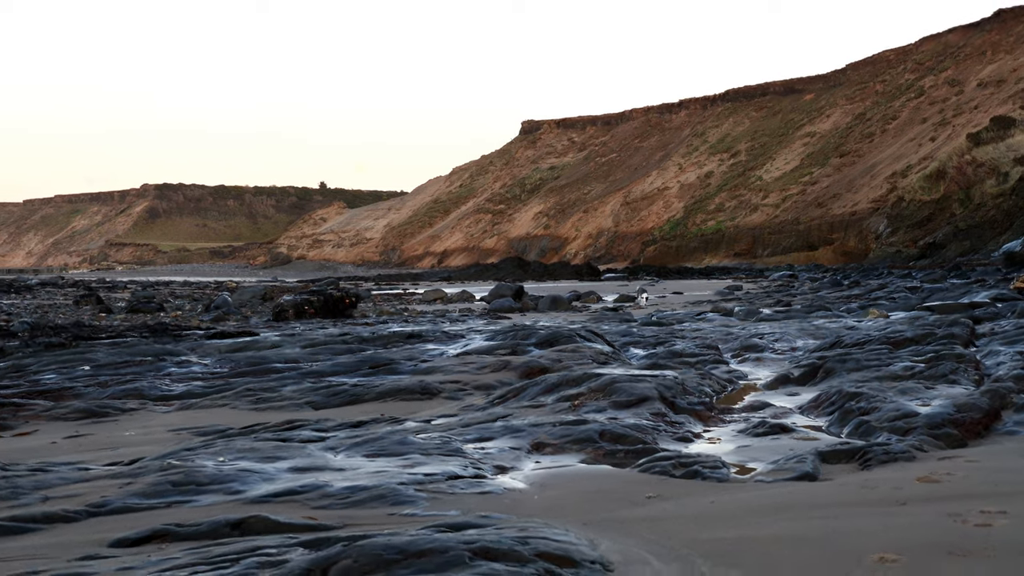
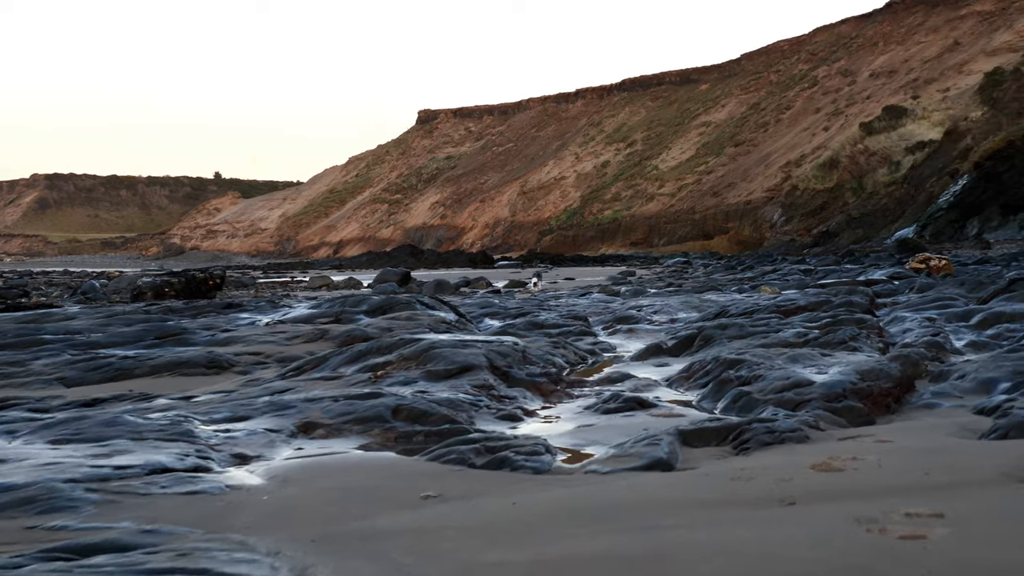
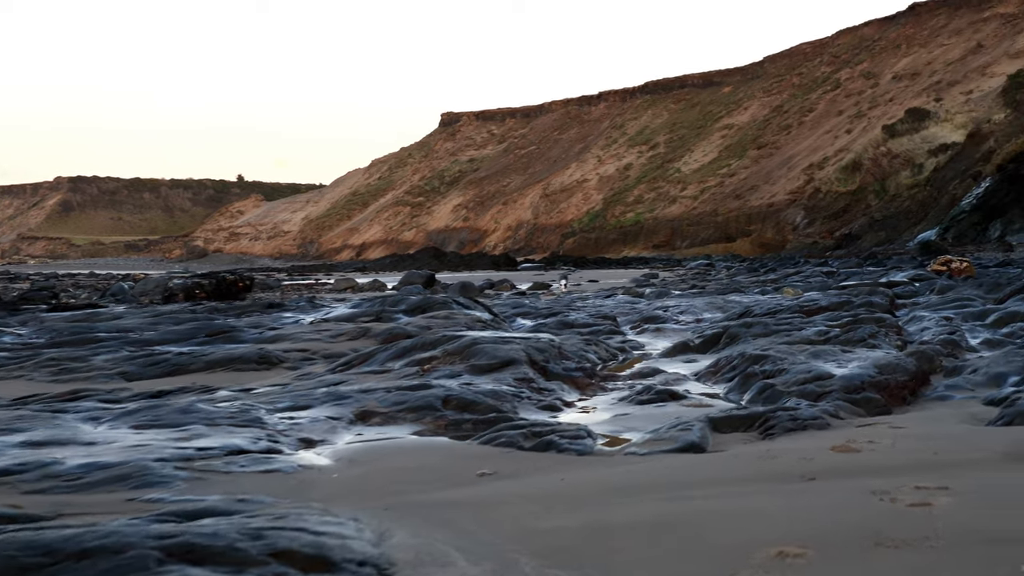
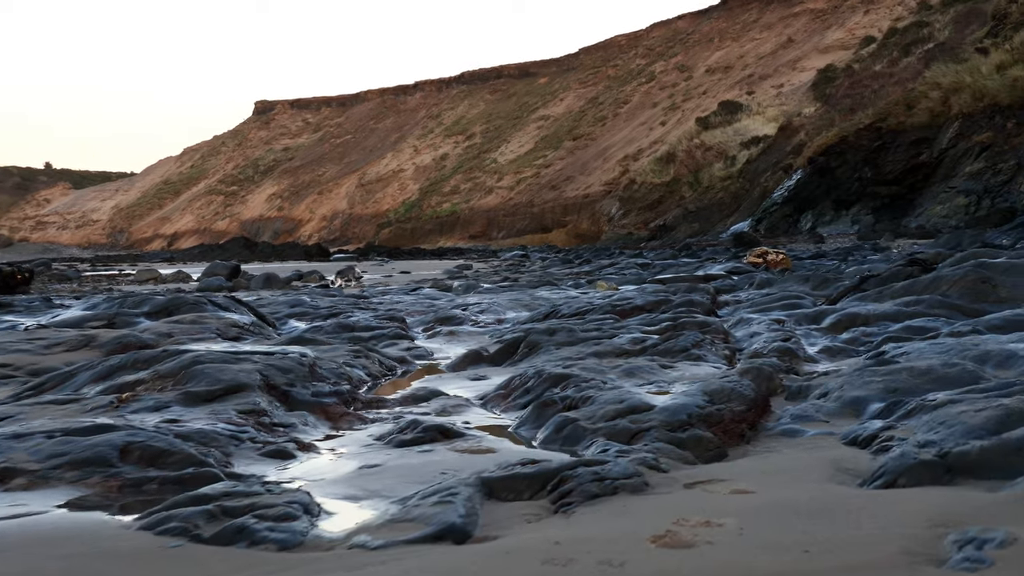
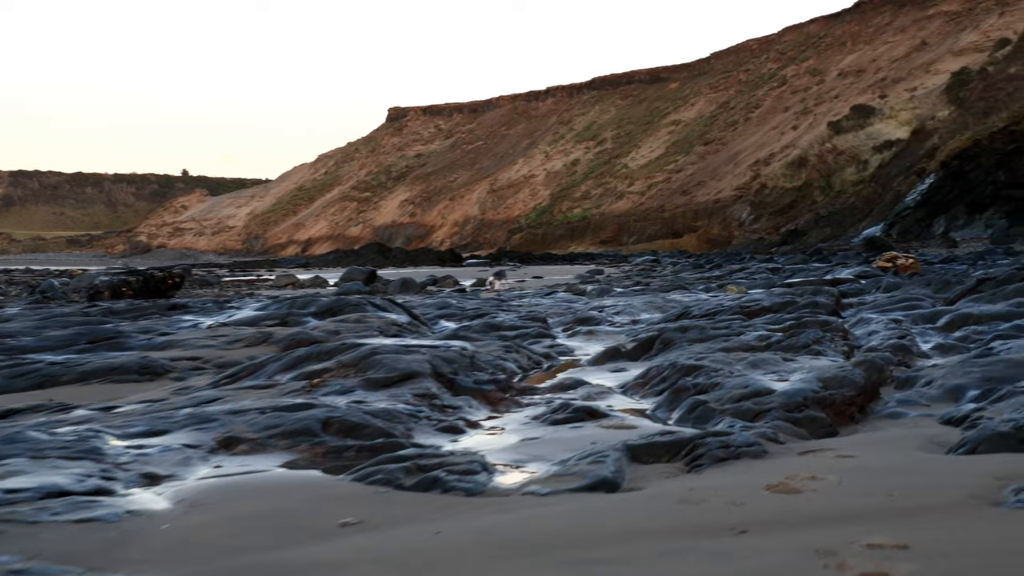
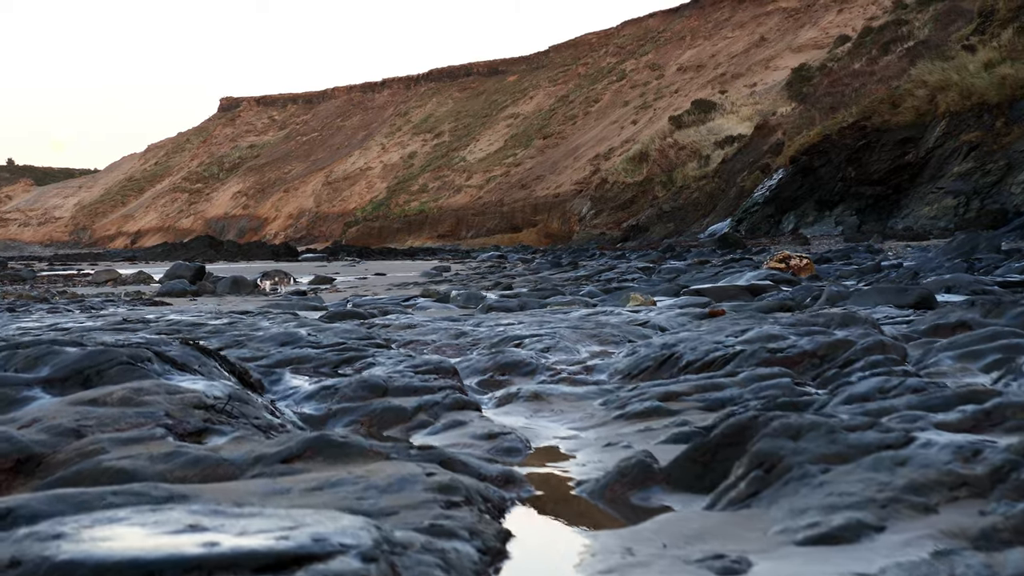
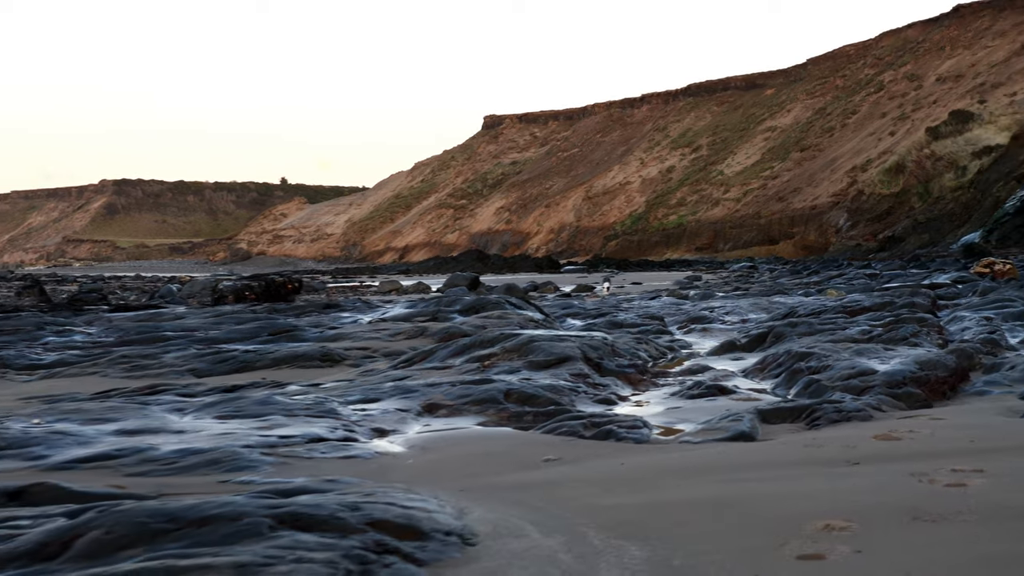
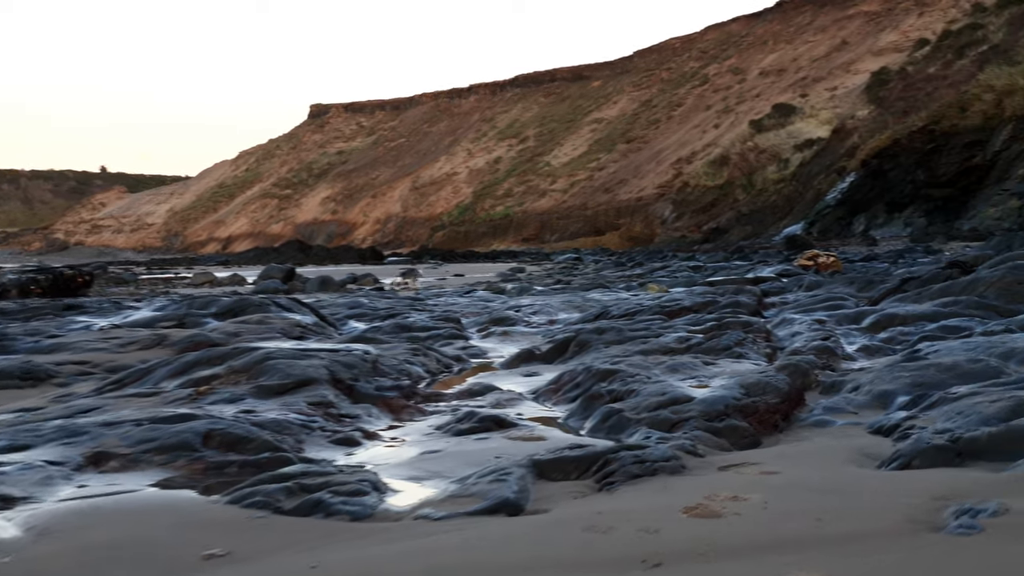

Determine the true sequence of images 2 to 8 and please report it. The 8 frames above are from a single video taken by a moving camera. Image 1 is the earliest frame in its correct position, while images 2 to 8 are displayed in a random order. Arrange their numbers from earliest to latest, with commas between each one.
7, 3, 2, 5, 8, 4, 6
